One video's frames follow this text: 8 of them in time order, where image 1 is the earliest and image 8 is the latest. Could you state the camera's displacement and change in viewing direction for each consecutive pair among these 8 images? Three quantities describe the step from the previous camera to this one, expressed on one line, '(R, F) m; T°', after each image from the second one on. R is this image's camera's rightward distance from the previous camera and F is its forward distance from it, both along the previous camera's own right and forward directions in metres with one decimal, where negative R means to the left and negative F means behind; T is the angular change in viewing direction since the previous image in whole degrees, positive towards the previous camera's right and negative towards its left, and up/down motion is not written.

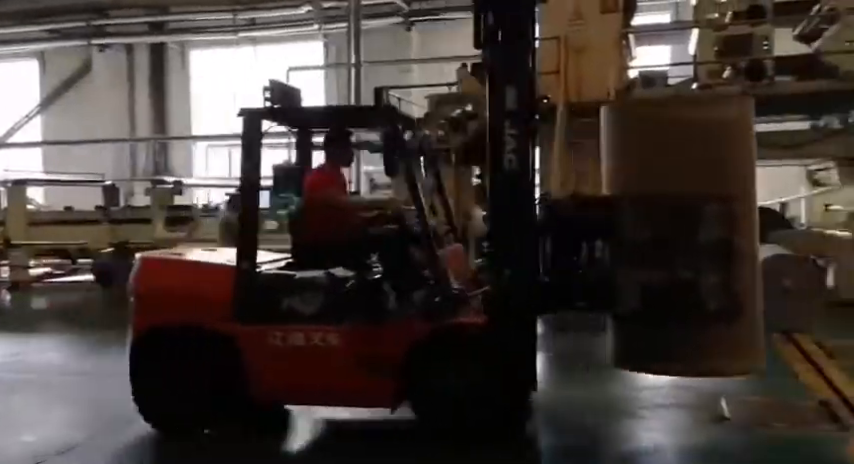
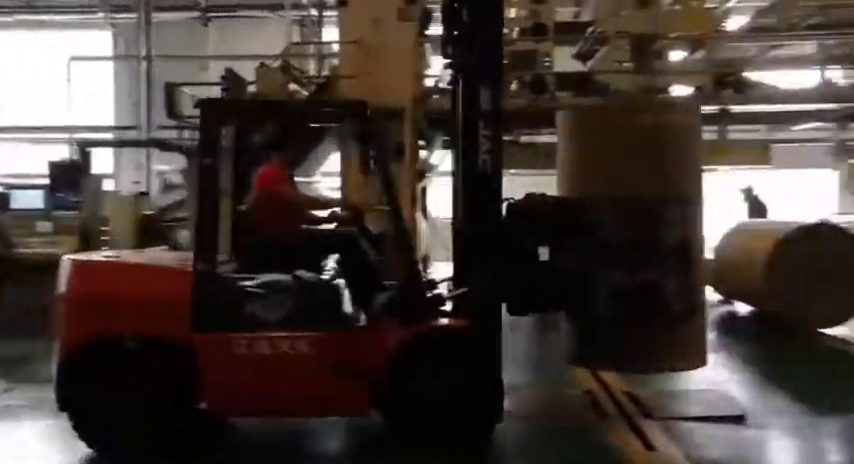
(-0.4, +0.1) m; +15°
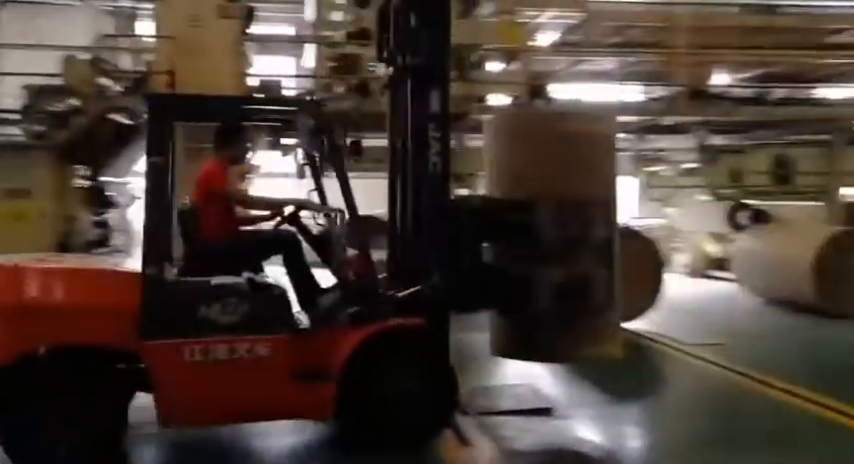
(-0.3, 0.0) m; +13°
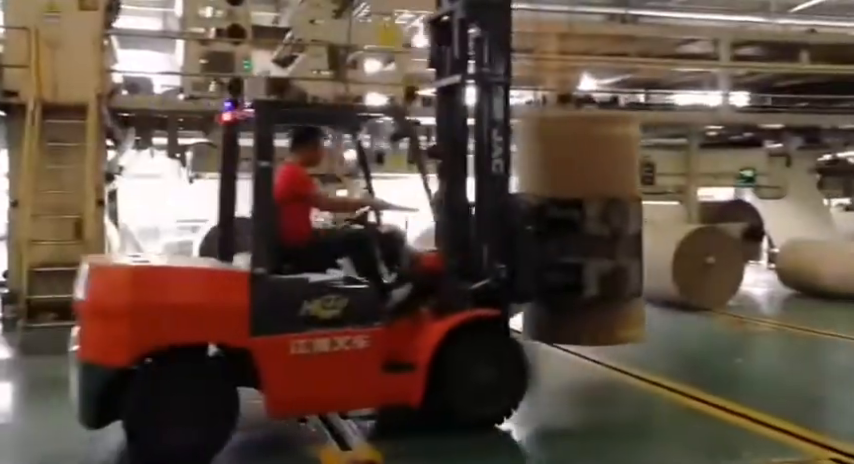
(-0.4, 0.0) m; +10°
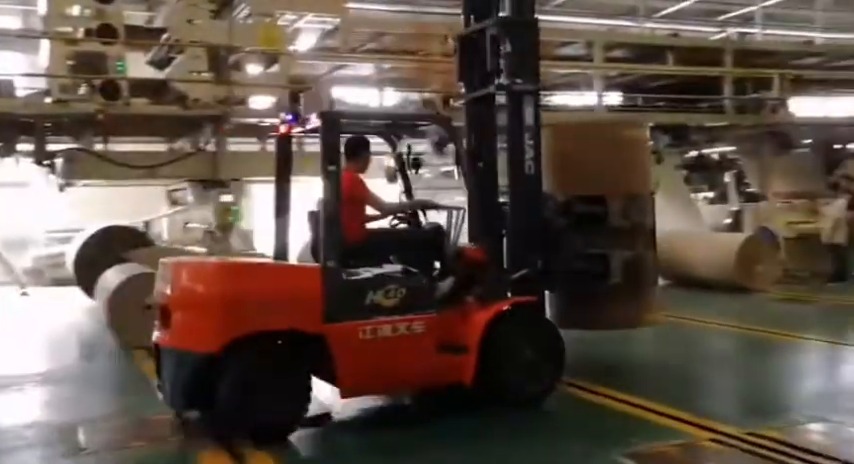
(-0.4, 0.0) m; +9°
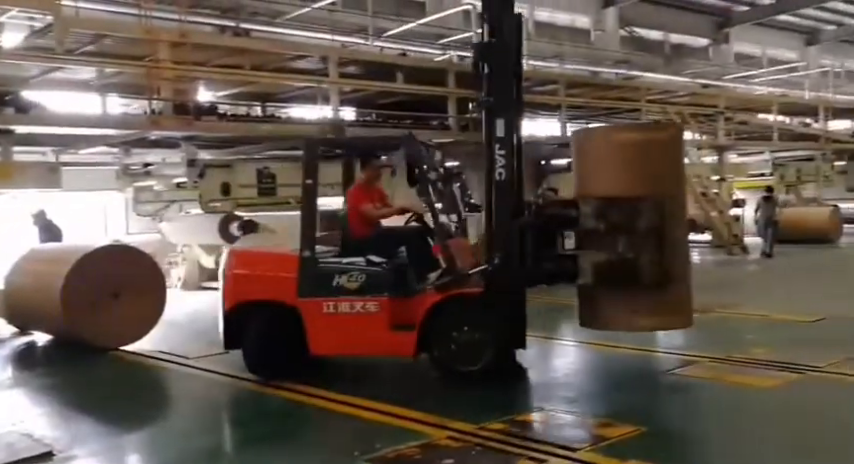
(-0.7, +0.1) m; +21°
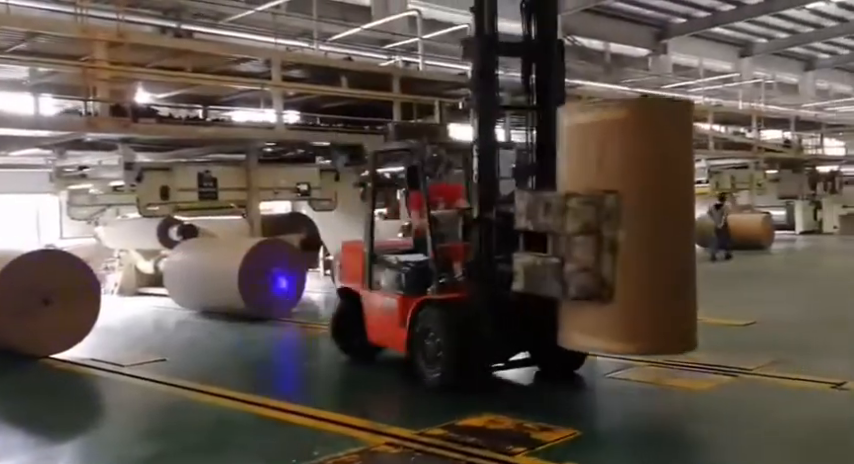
(-0.1, 0.0) m; +4°
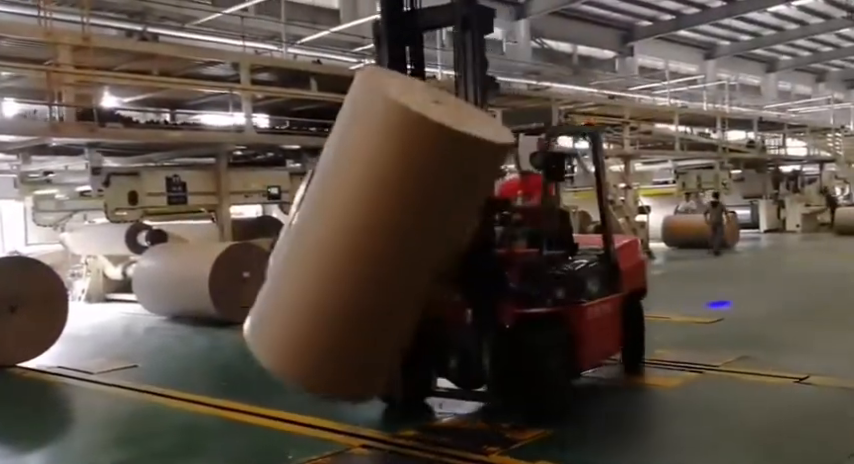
(-0.1, 0.0) m; +2°
